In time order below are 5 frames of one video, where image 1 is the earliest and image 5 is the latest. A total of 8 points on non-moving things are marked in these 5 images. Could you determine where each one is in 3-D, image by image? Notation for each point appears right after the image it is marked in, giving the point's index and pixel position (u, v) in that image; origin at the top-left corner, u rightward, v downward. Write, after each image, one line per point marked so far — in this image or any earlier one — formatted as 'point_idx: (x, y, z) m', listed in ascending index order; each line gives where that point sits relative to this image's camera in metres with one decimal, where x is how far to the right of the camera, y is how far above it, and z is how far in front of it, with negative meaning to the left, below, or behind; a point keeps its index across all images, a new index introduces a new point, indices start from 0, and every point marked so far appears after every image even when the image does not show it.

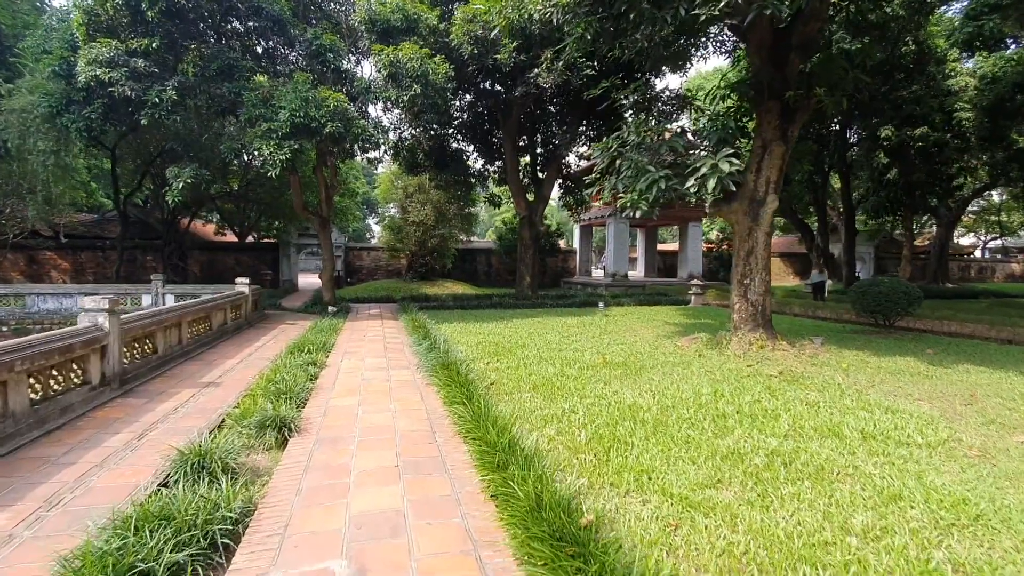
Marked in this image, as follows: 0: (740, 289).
0: (+2.9, 0.0, +6.7) m
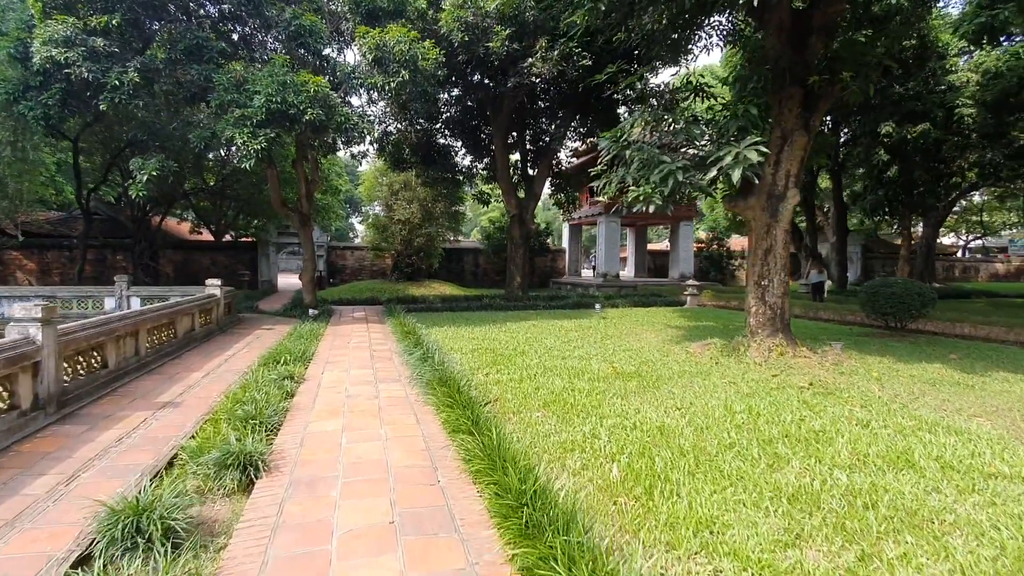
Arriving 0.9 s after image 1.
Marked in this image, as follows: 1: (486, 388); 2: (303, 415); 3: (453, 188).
0: (+2.9, 0.0, +6.2) m
1: (-0.2, -0.9, +4.4) m
2: (-1.5, -0.9, +3.7) m
3: (-1.8, +3.0, +15.8) m
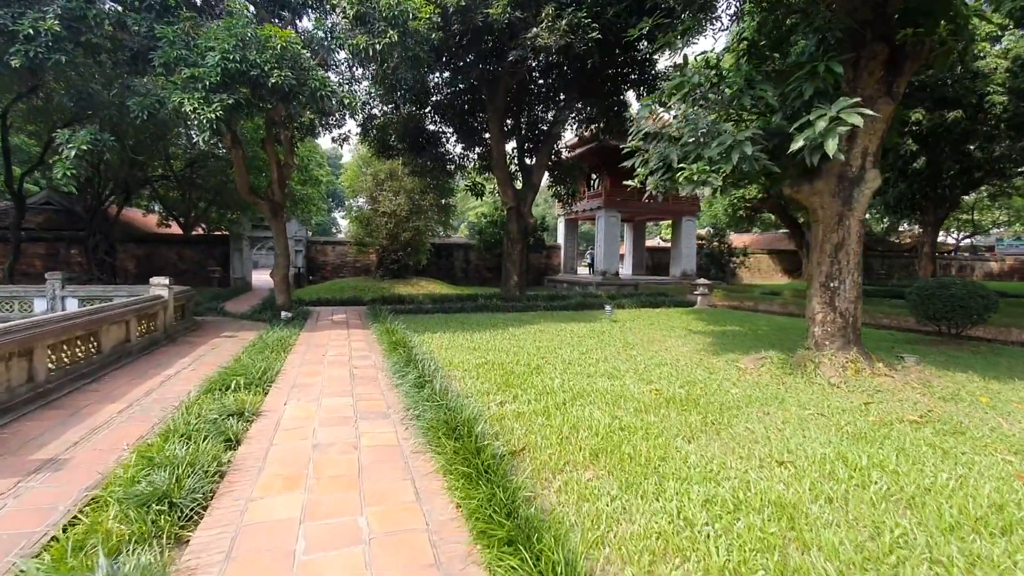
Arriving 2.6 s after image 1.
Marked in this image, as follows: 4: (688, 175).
0: (+3.1, -0.1, +5.1) m
1: (0.0, -0.9, +3.3) m
2: (-1.3, -0.9, +2.5) m
3: (-2.0, +3.1, +14.5) m
4: (+1.5, +1.0, +4.6) m
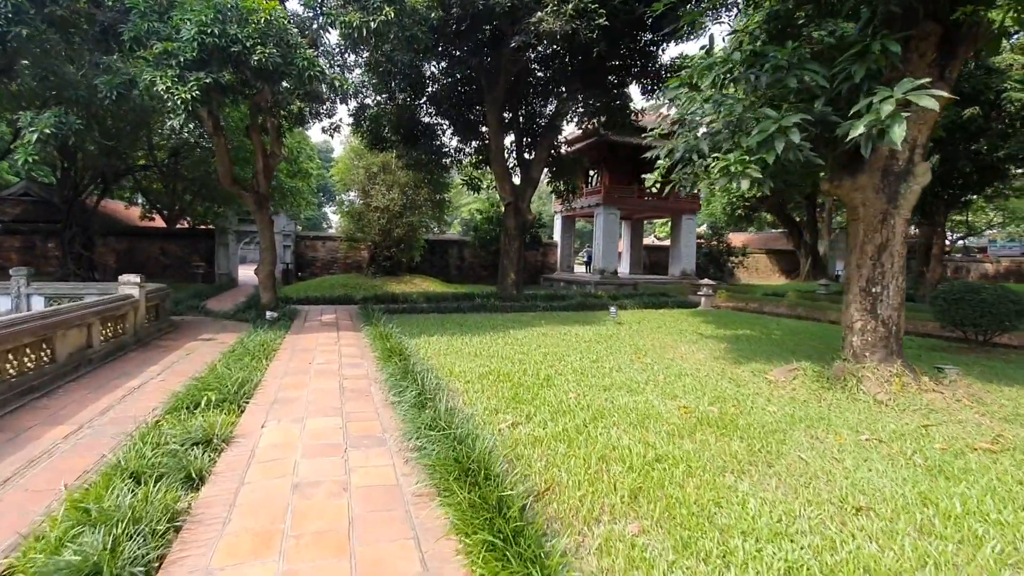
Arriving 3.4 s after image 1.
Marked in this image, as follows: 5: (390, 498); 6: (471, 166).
0: (+3.2, -0.1, +4.6) m
1: (+0.1, -0.9, +2.7) m
2: (-1.2, -1.0, +2.0) m
3: (-2.0, +3.1, +13.9) m
4: (+1.6, +1.0, +4.1) m
5: (-0.5, -0.9, +2.3) m
6: (-1.1, +3.5, +14.6) m
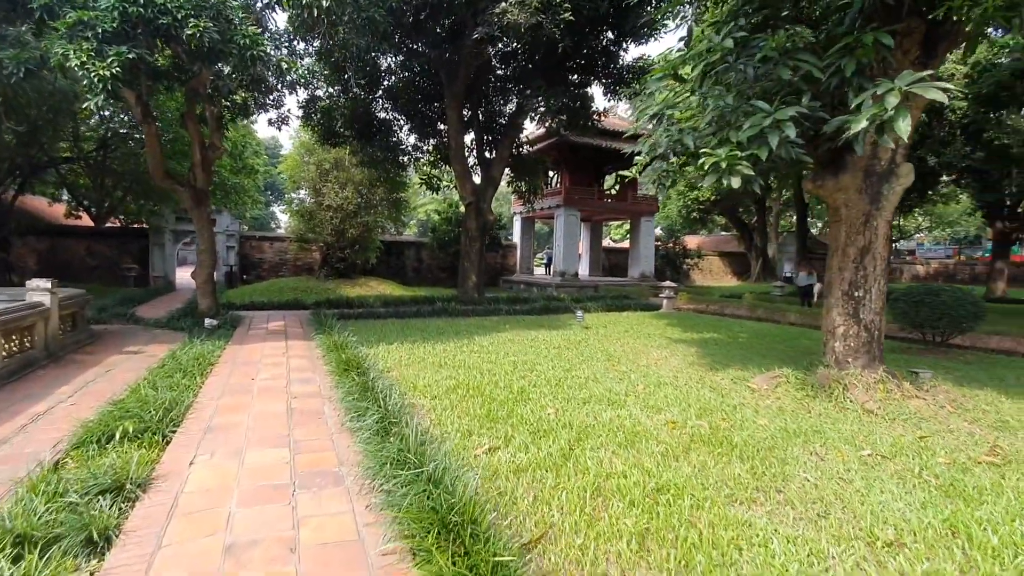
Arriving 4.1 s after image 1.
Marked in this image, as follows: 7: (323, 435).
0: (+2.9, -0.2, +4.5) m
1: (0.0, -1.0, +2.3) m
2: (-1.2, -1.0, +1.5) m
3: (-3.0, +3.0, +13.3) m
4: (+1.4, +0.9, +3.8) m
5: (-0.6, -1.0, +1.9) m
6: (-2.2, +3.4, +14.0) m
7: (-1.1, -0.9, +3.1) m
